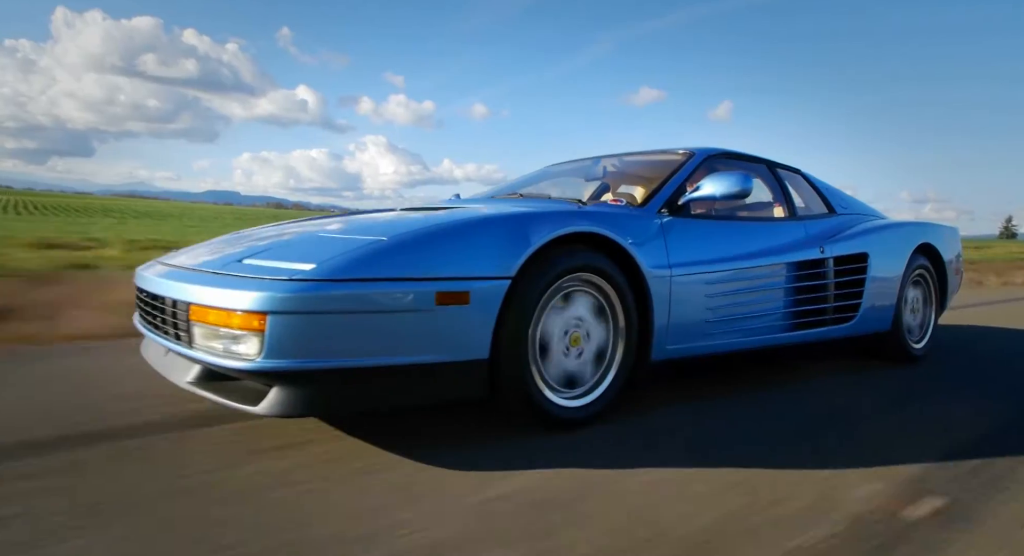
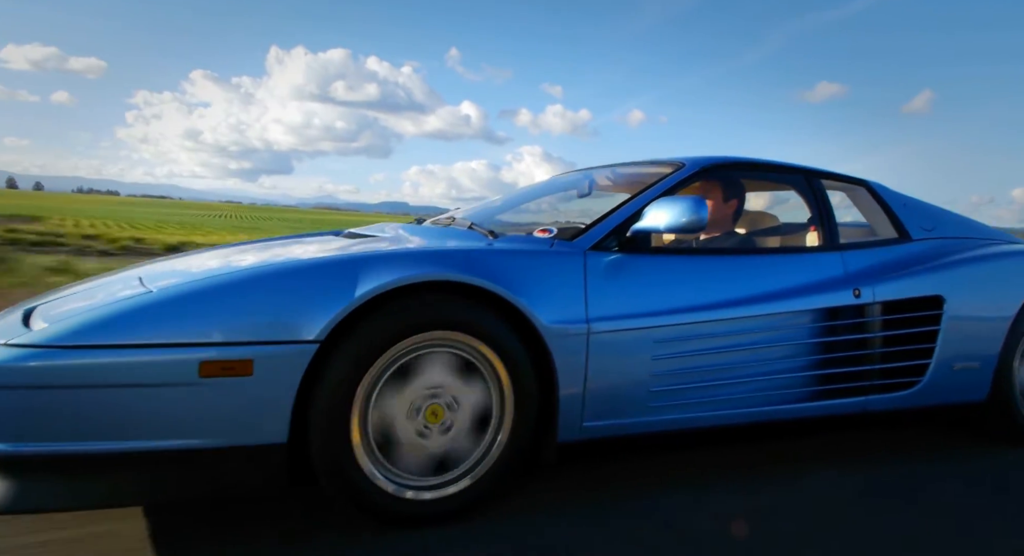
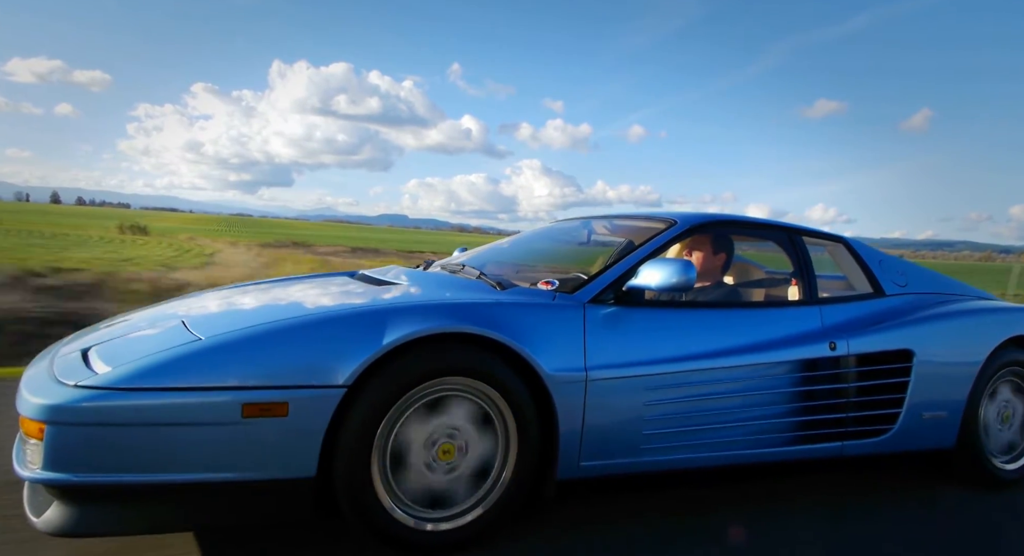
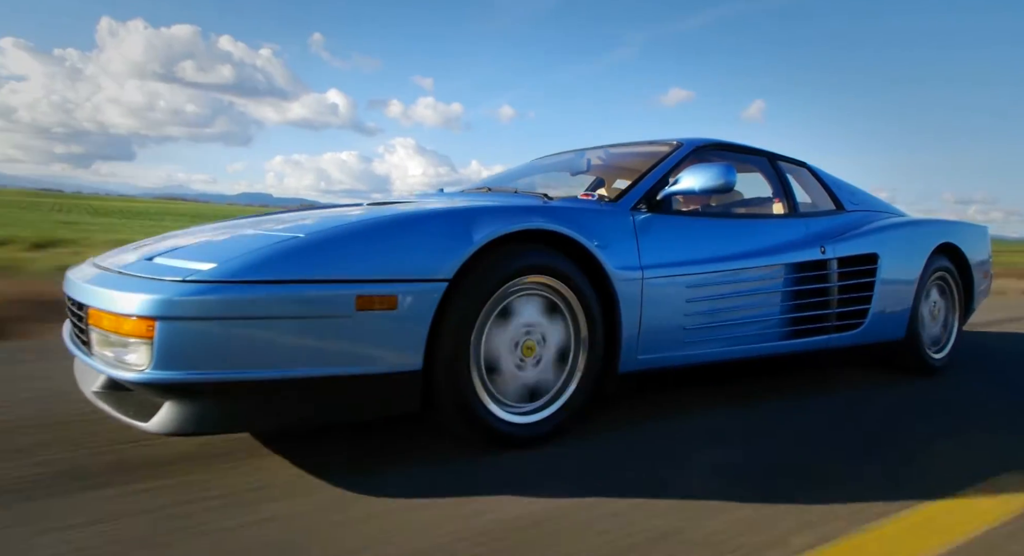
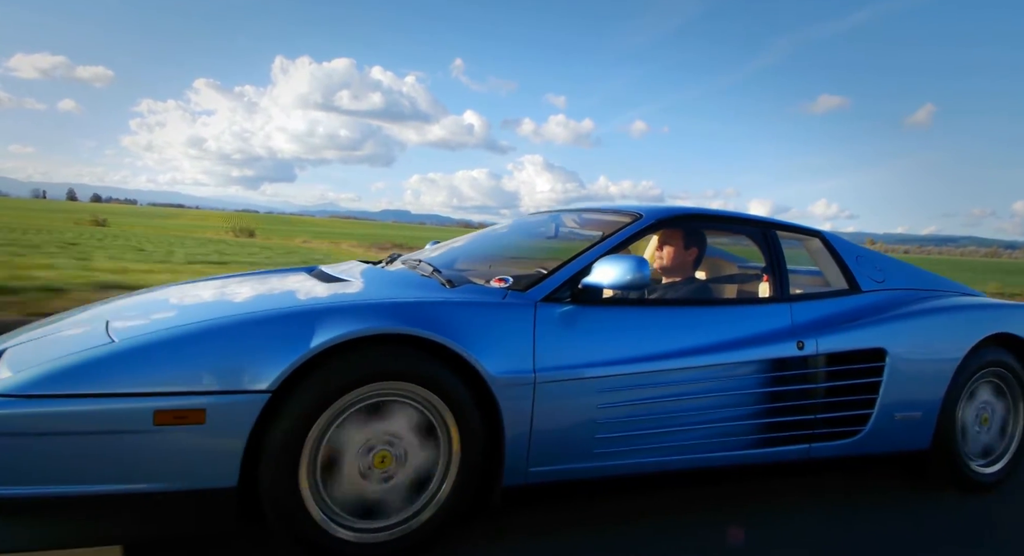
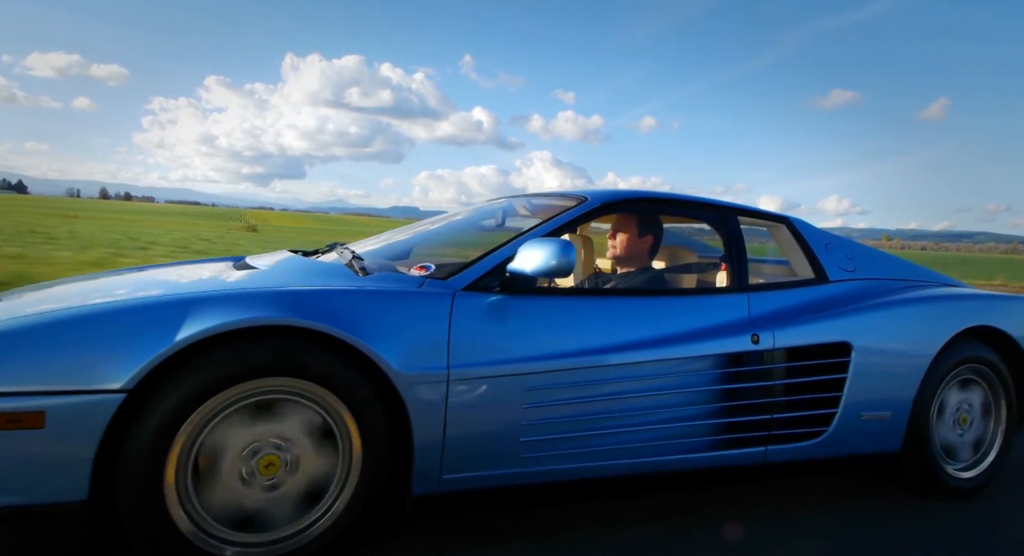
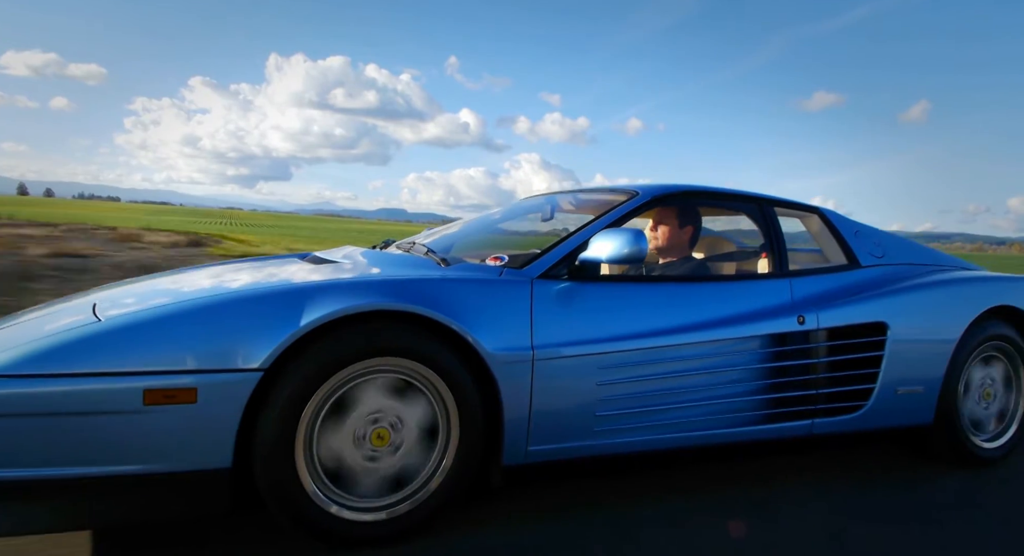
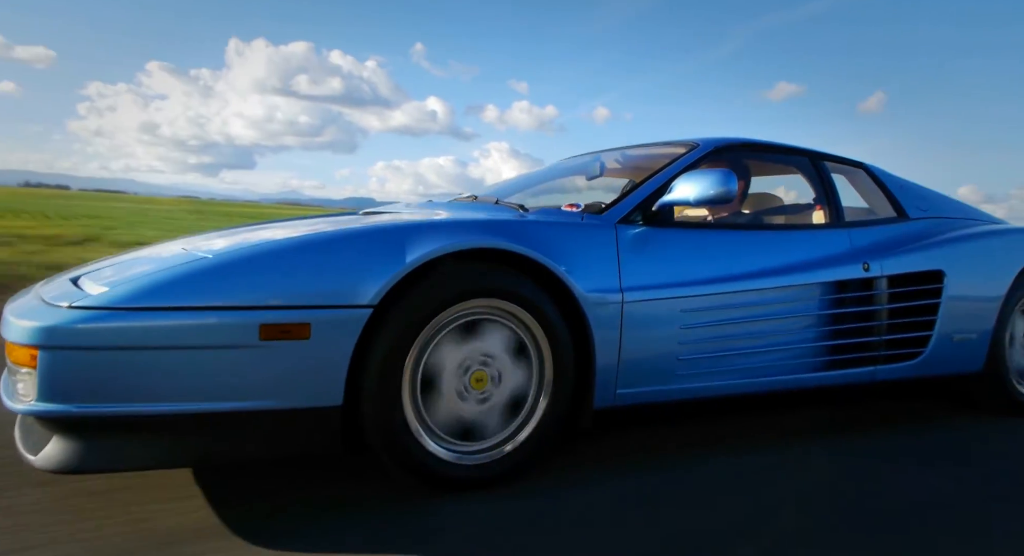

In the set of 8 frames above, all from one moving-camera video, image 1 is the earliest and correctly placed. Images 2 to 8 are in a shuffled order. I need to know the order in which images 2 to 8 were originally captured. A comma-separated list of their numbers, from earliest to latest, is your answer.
4, 8, 2, 7, 3, 5, 6
